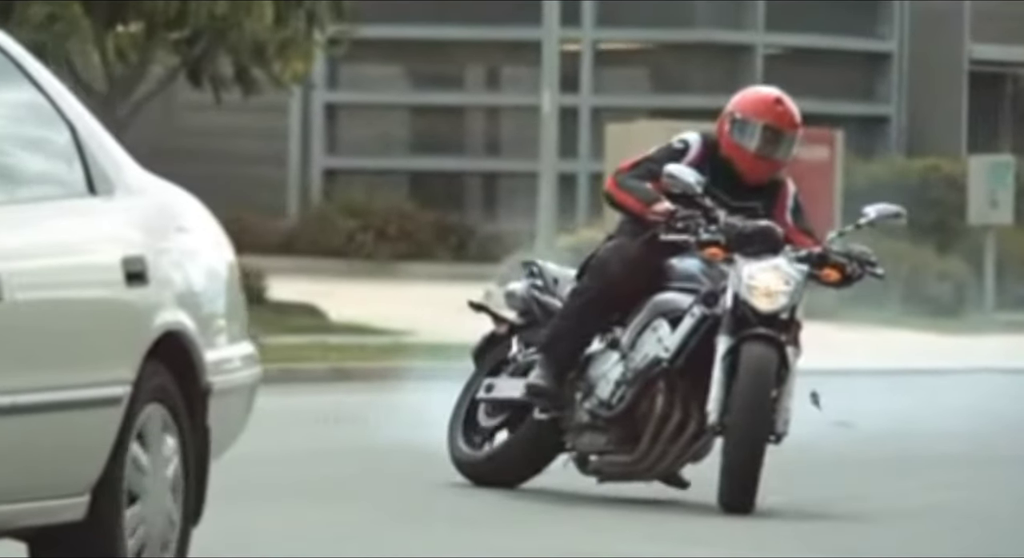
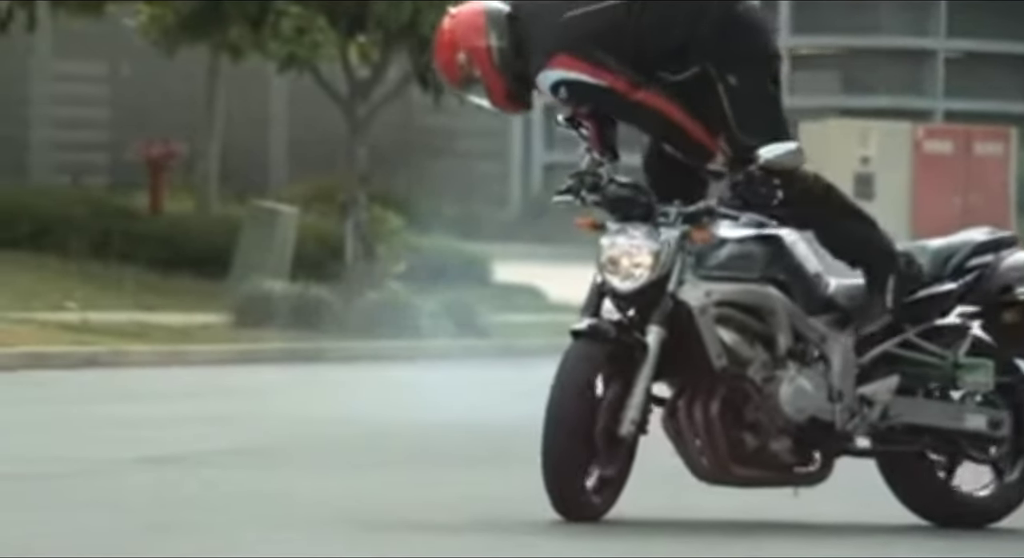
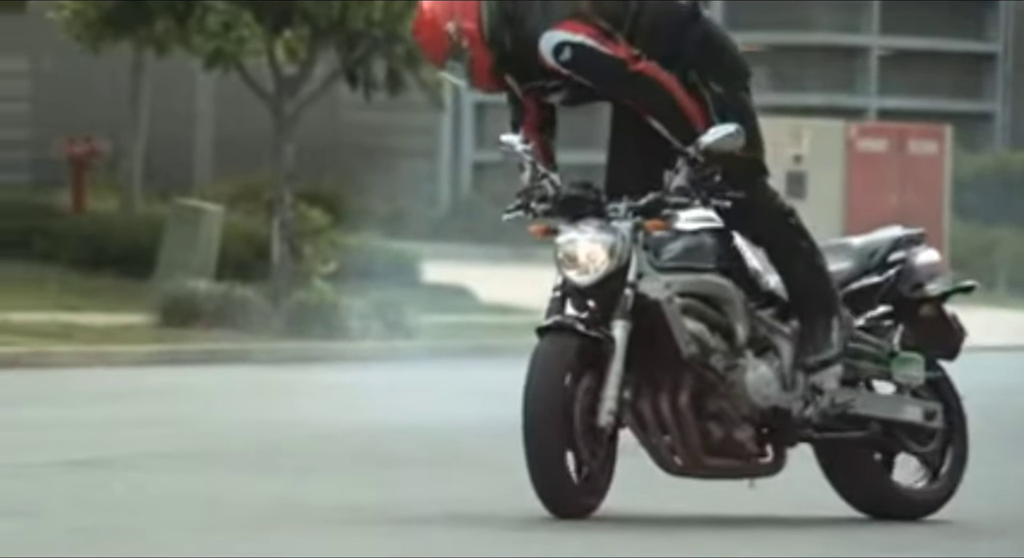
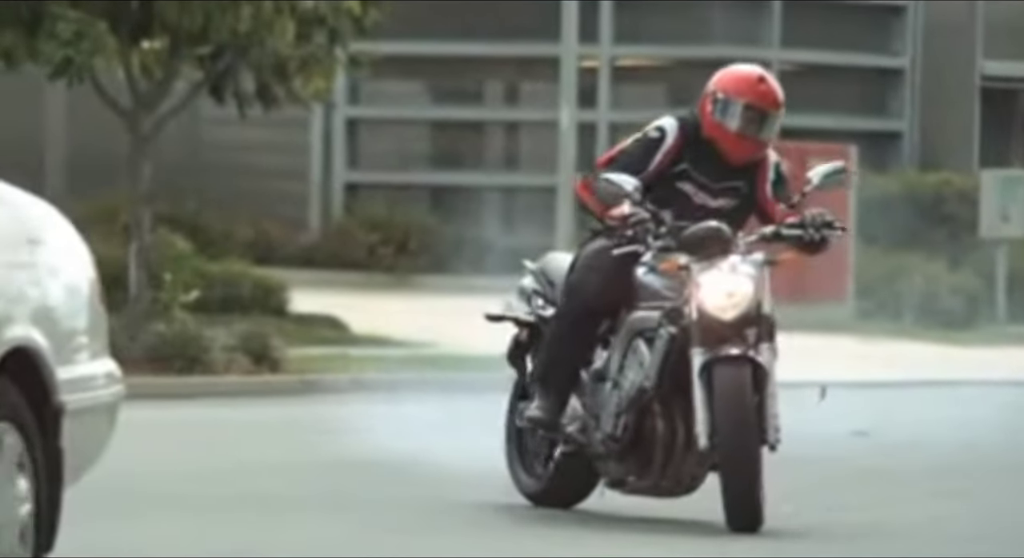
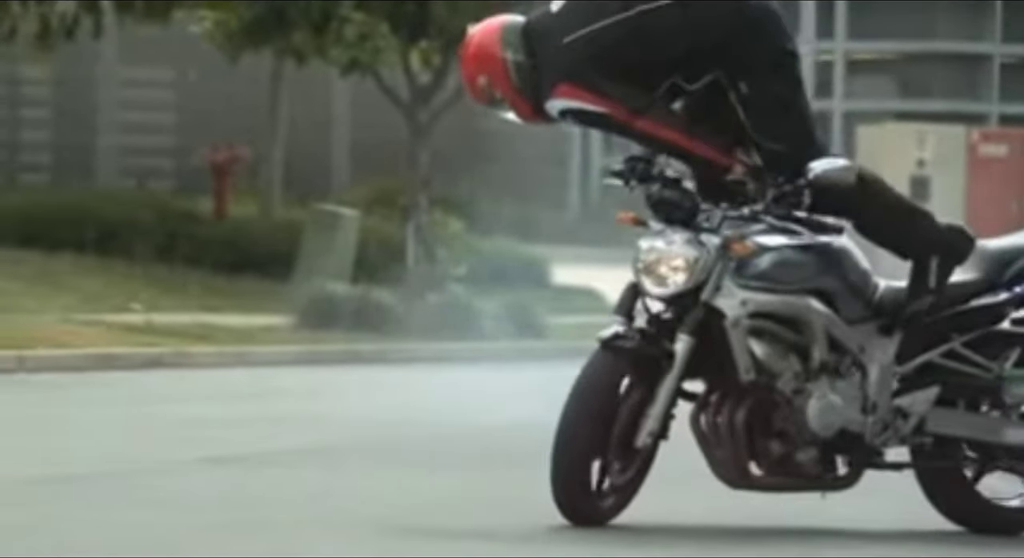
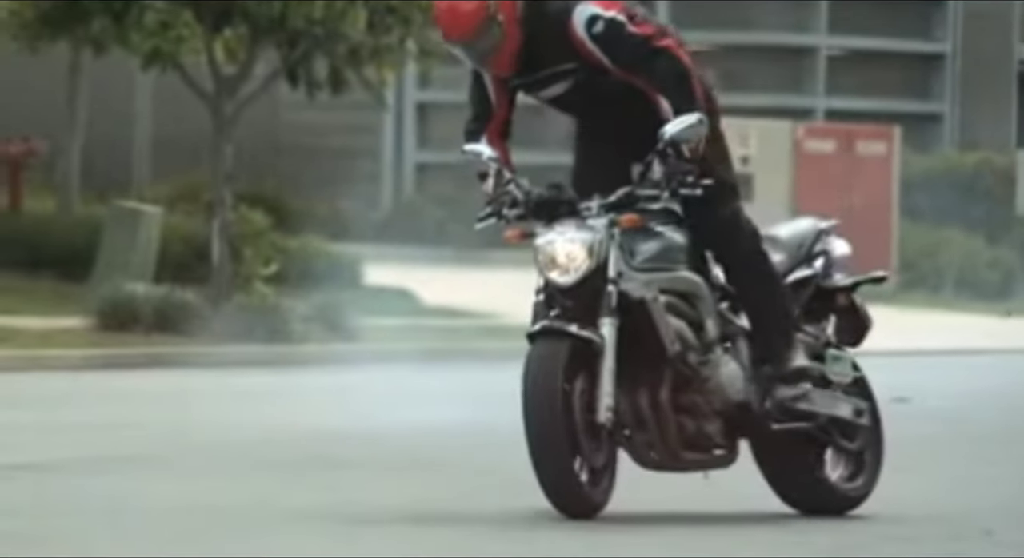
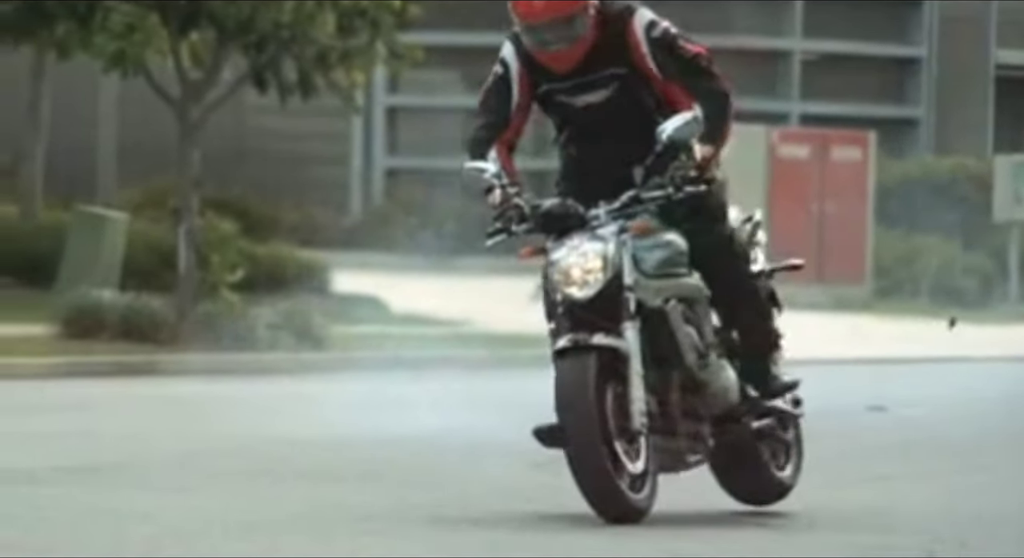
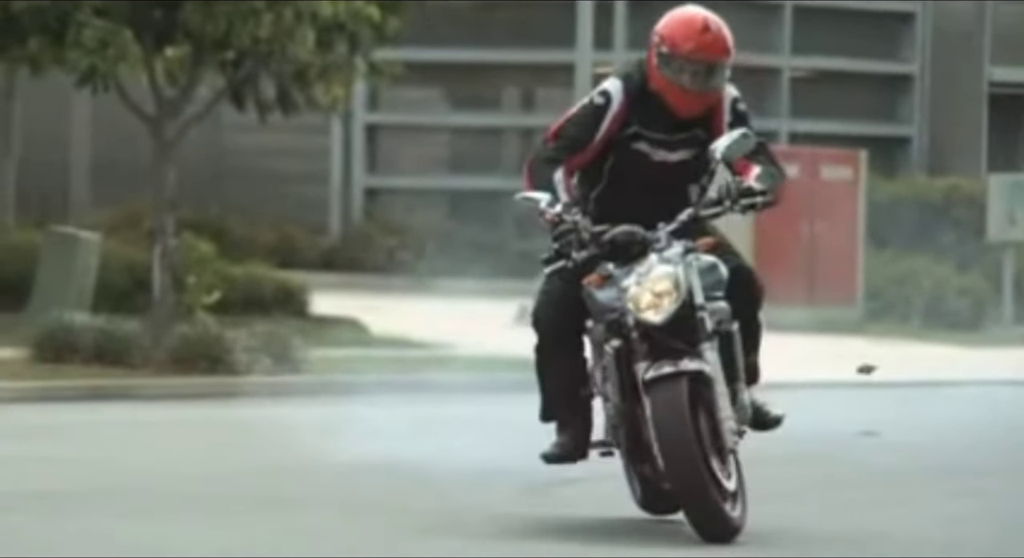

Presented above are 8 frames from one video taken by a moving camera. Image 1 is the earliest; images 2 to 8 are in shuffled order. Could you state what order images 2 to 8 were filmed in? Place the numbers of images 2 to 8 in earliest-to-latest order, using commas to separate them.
4, 8, 7, 6, 3, 2, 5
